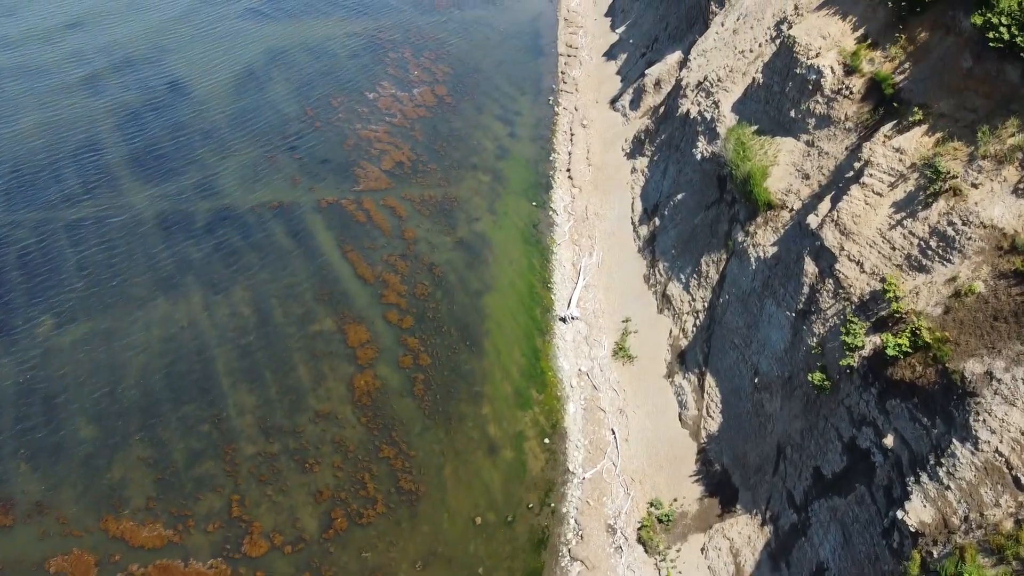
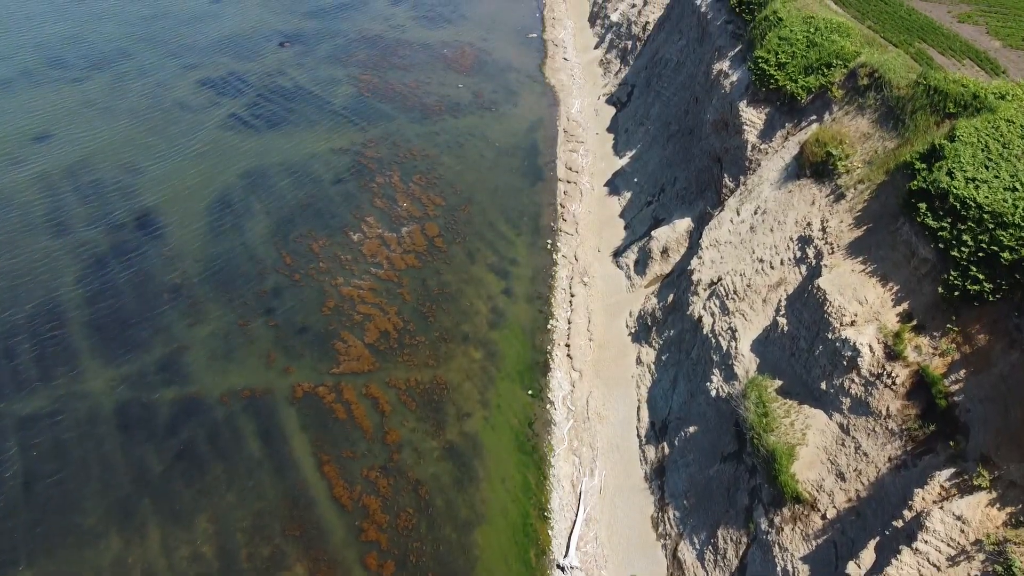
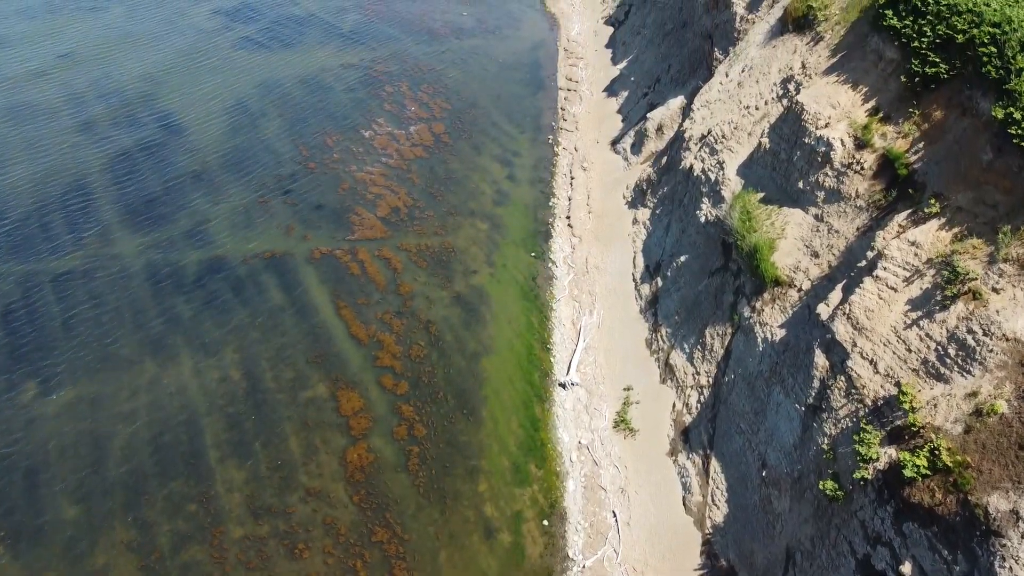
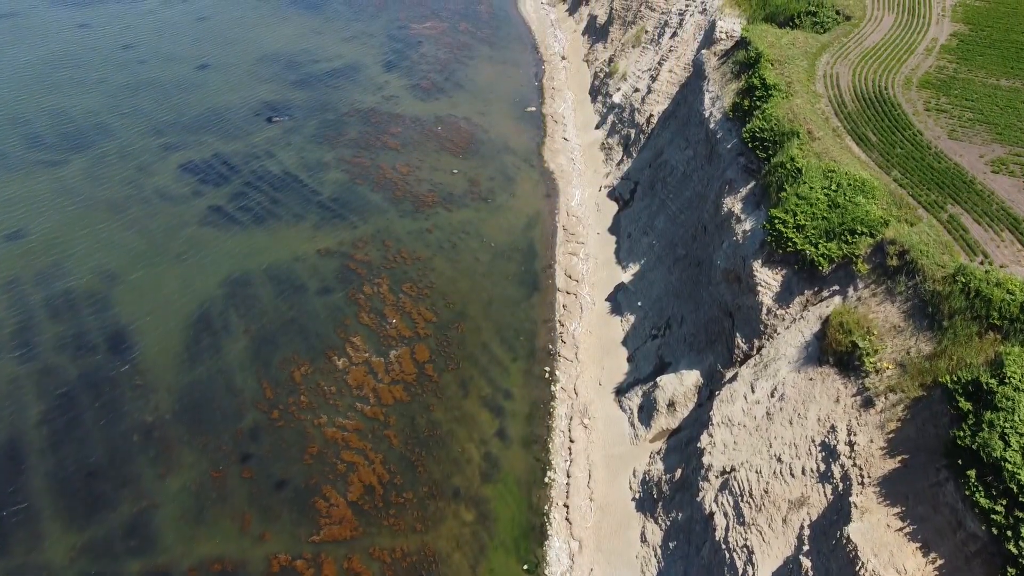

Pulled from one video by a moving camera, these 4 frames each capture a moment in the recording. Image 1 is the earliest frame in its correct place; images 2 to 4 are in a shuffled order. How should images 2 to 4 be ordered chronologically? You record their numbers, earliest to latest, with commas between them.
3, 2, 4
